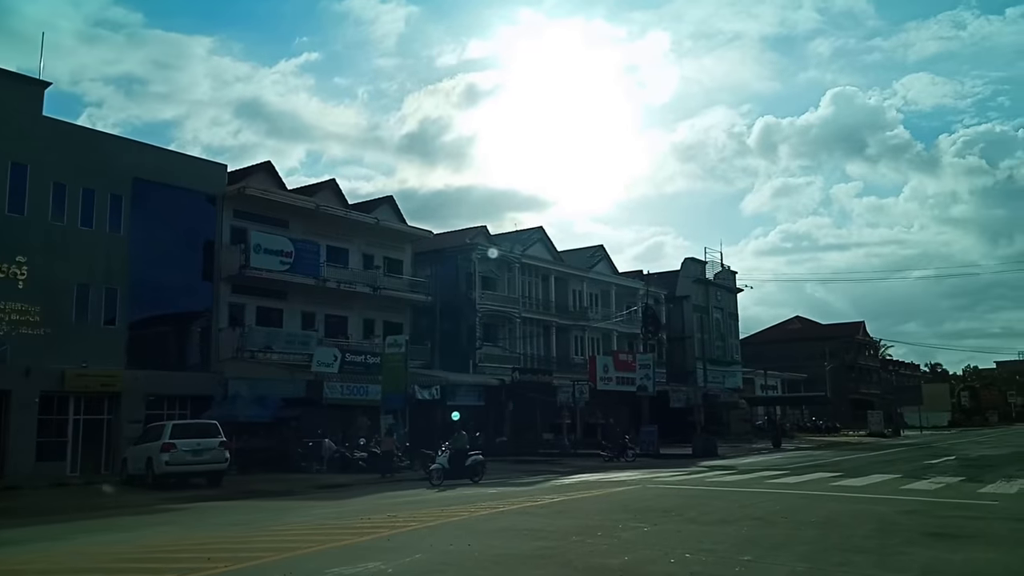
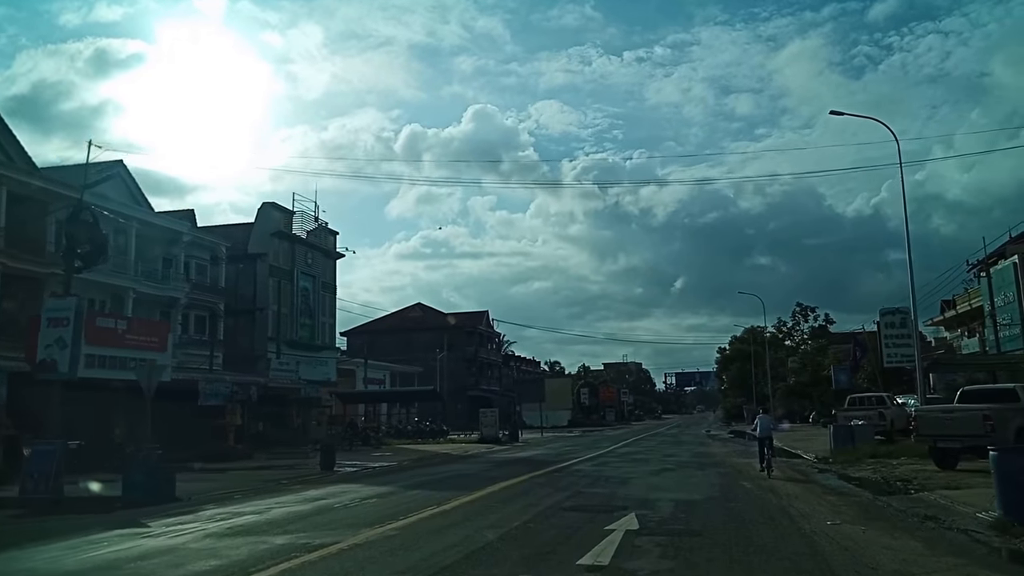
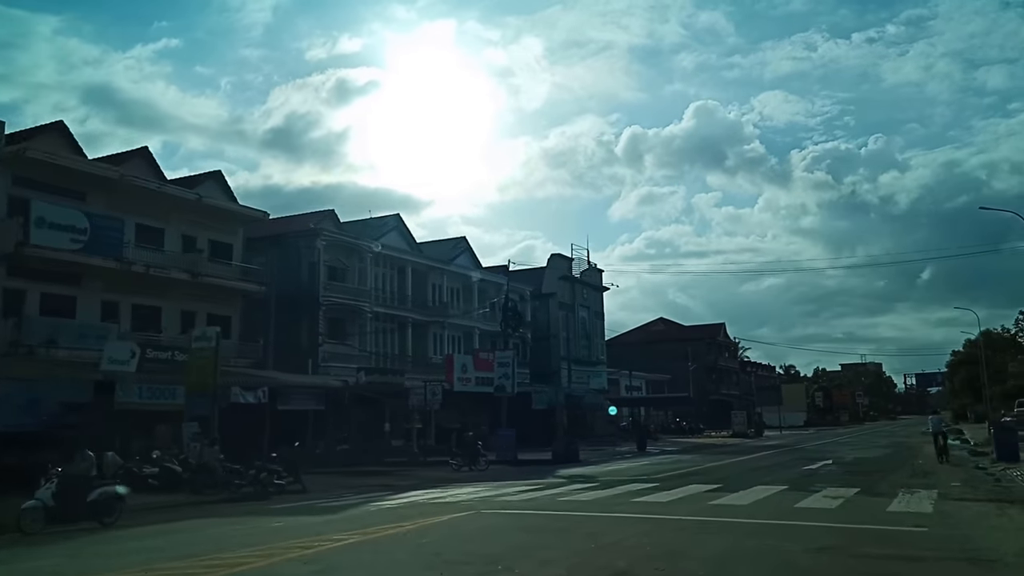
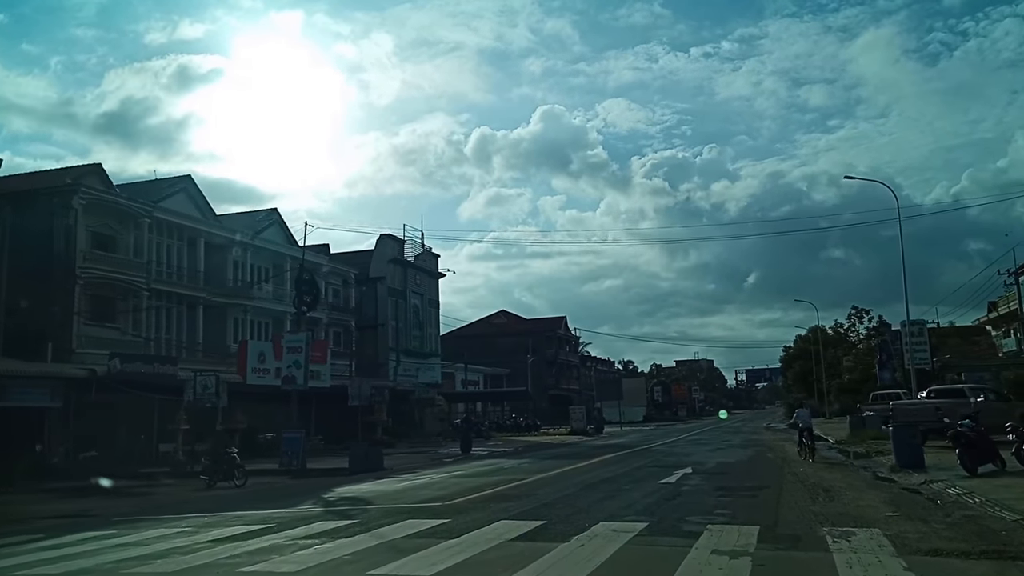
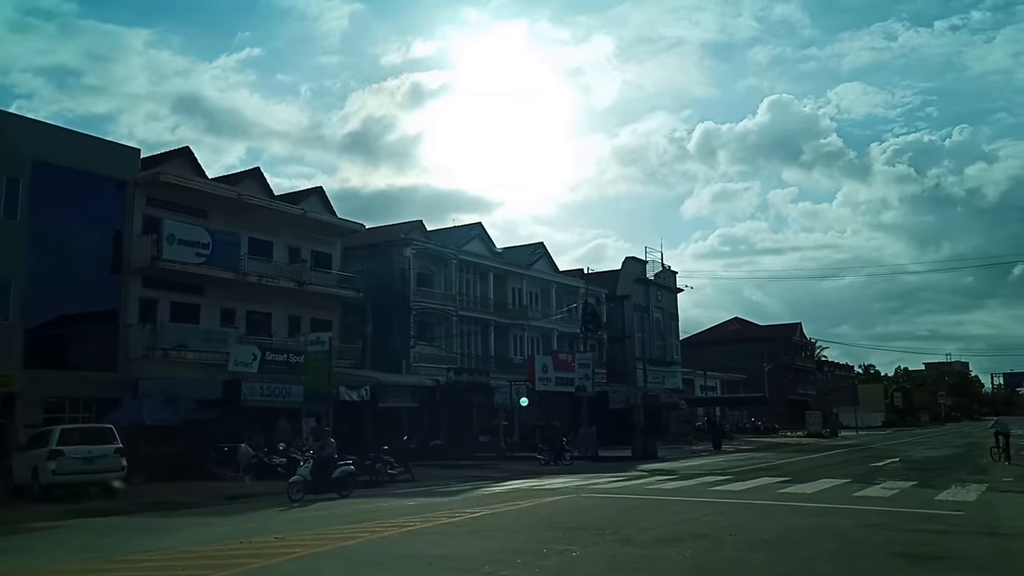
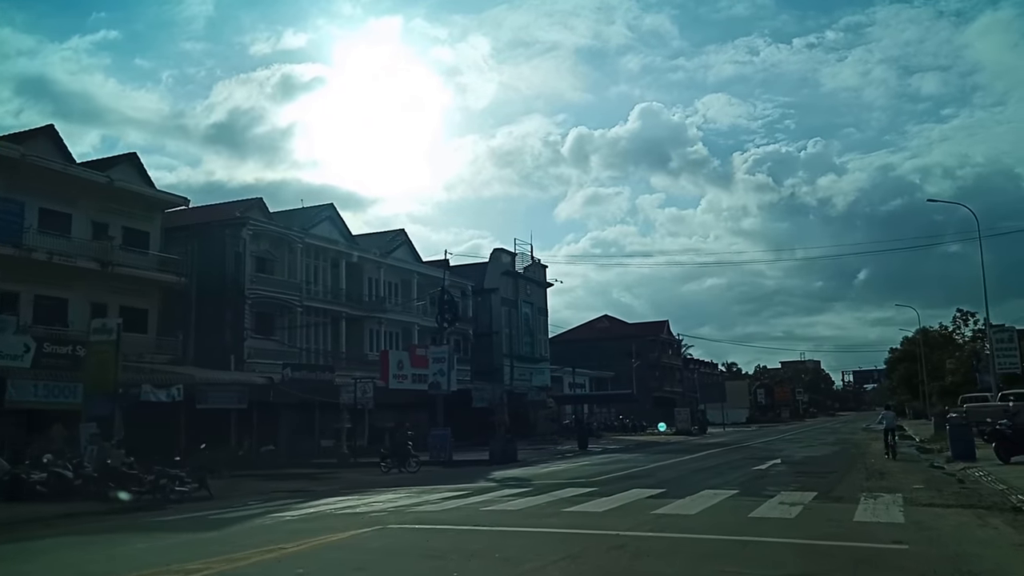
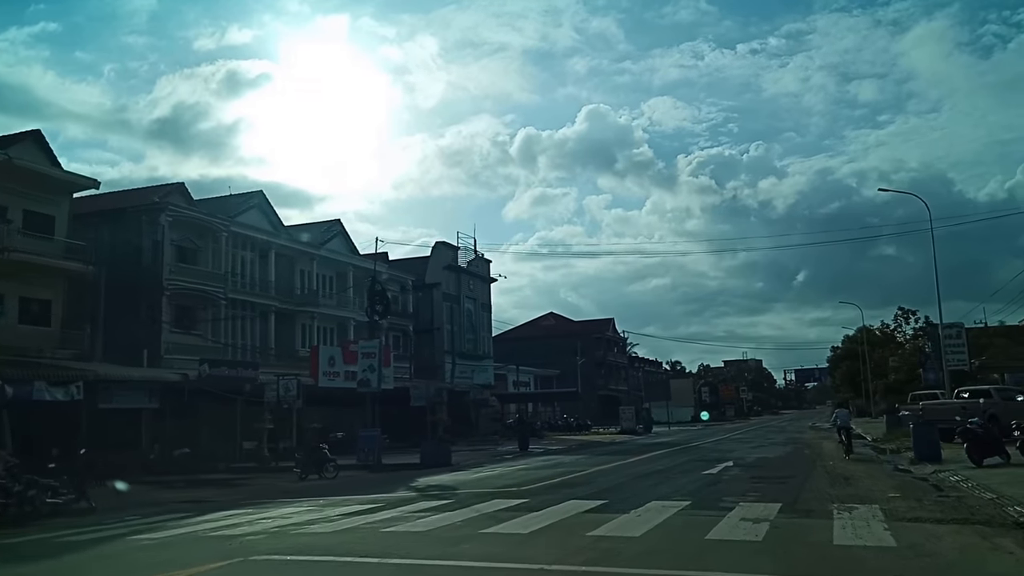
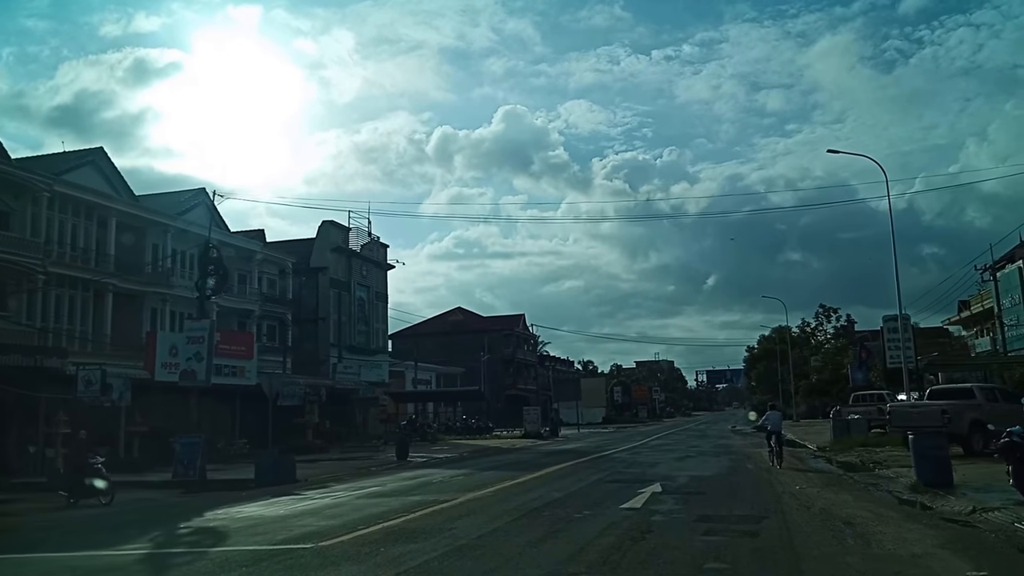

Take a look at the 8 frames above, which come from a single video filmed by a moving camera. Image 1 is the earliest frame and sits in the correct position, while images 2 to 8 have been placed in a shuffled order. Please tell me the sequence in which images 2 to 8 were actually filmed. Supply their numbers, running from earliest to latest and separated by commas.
5, 3, 6, 7, 4, 8, 2
